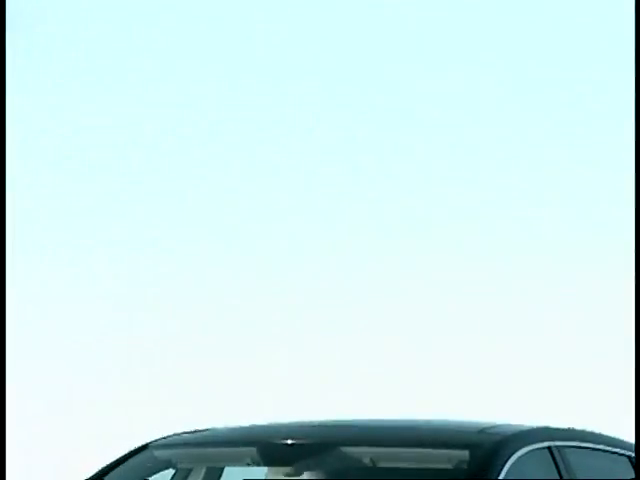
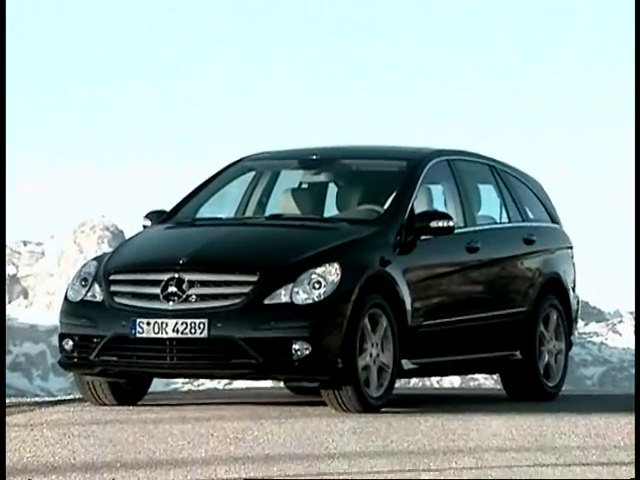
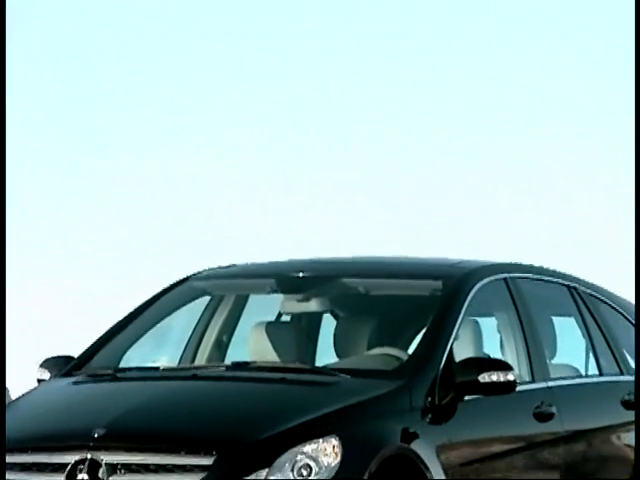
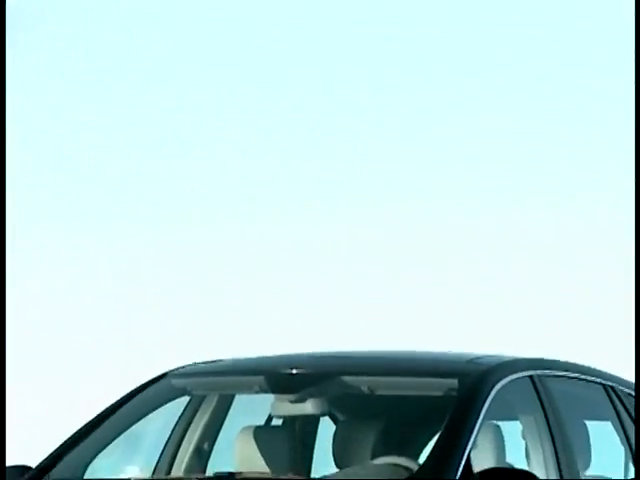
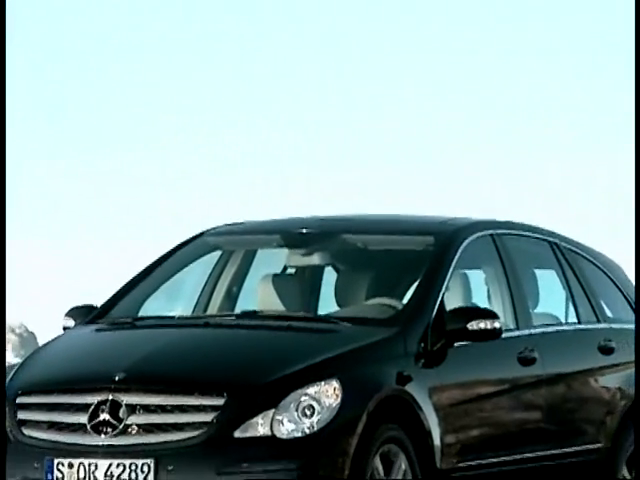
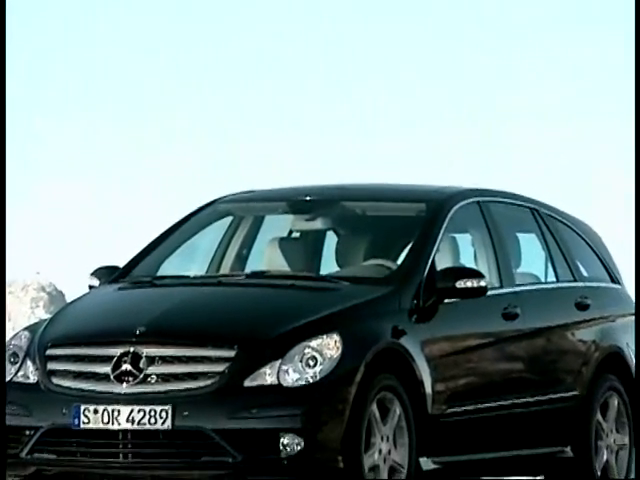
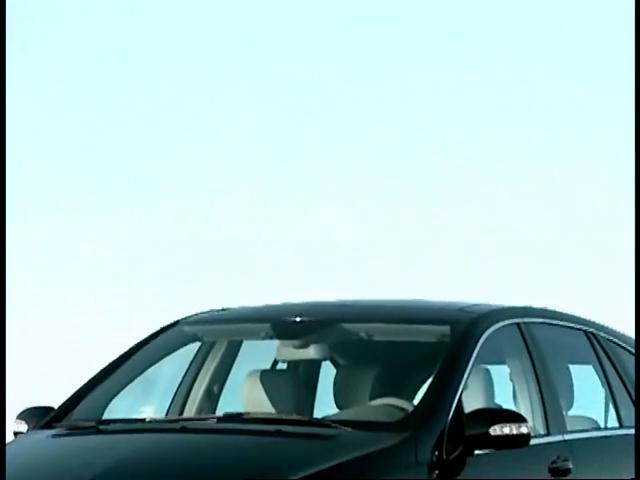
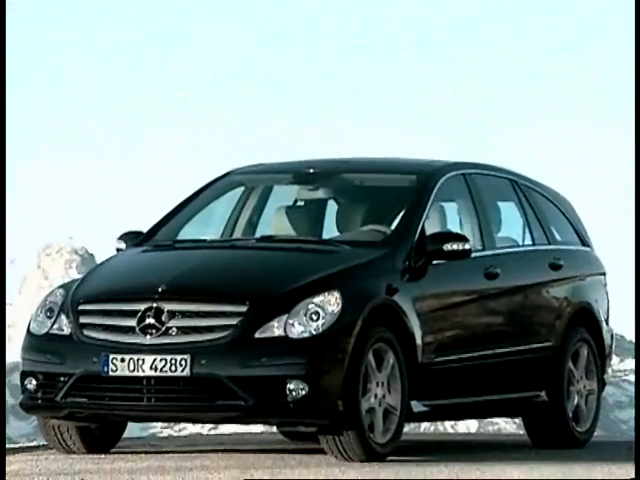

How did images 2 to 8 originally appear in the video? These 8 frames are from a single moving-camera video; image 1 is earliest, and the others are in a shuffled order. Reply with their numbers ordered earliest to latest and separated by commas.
4, 7, 3, 5, 6, 8, 2
